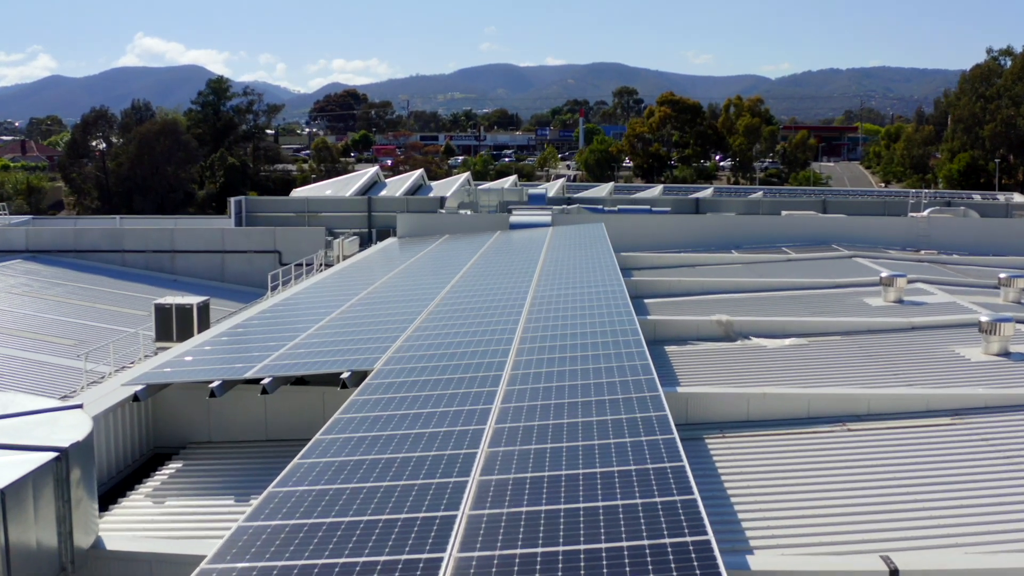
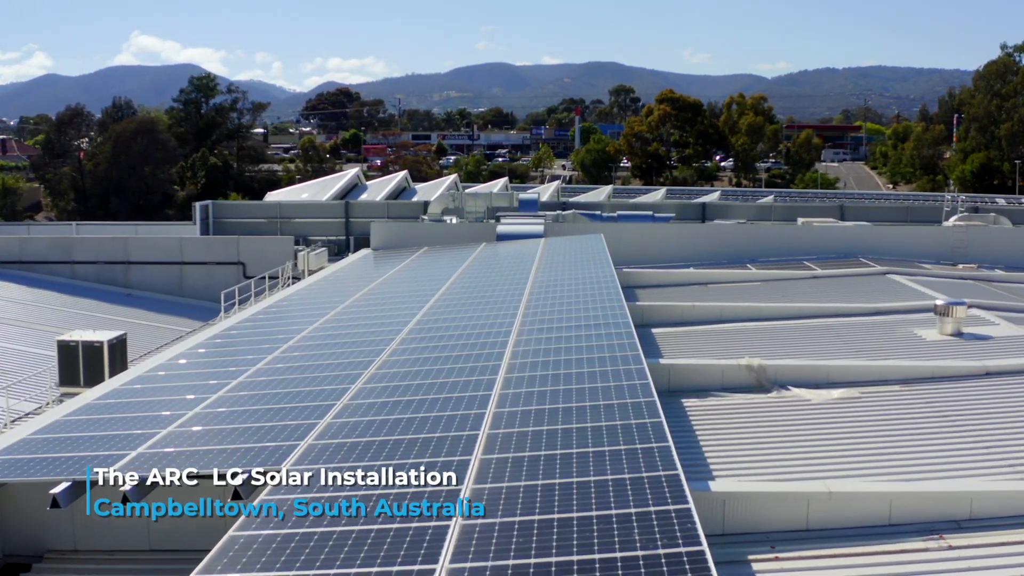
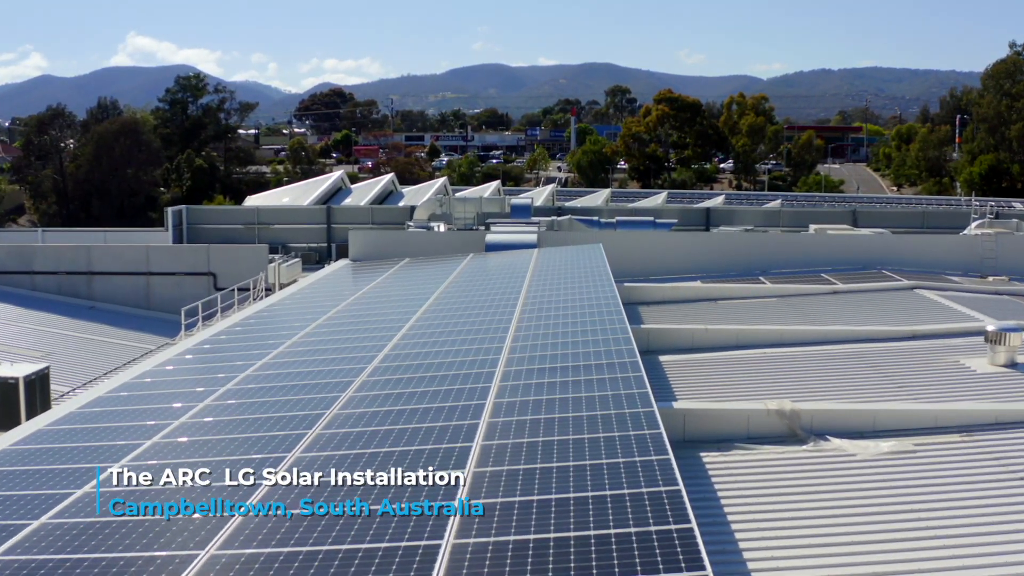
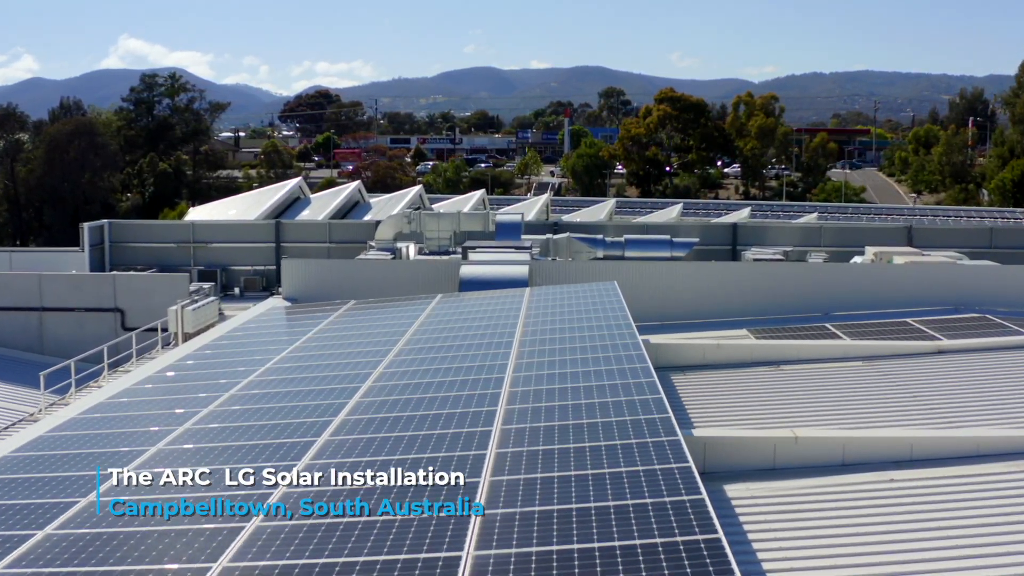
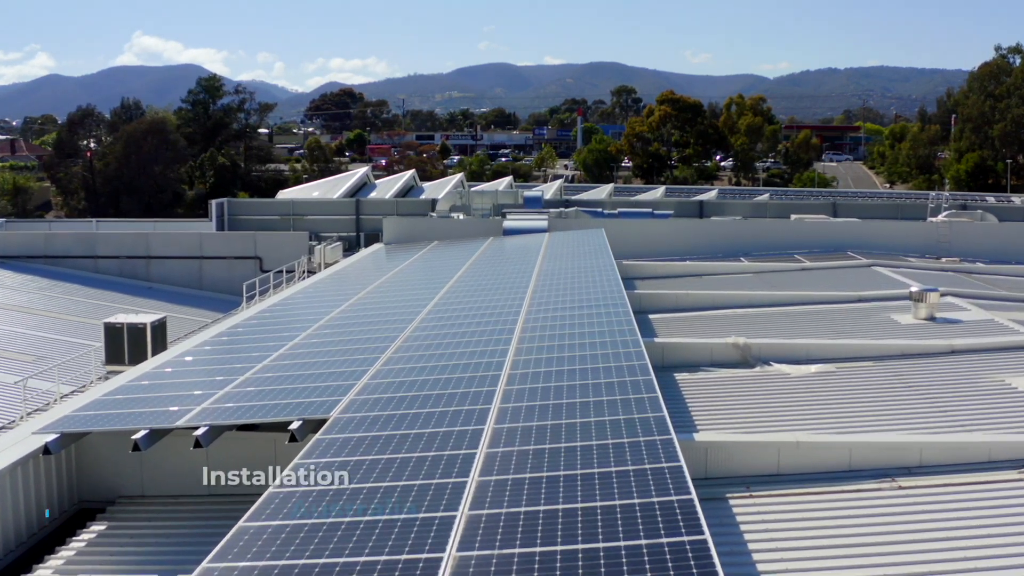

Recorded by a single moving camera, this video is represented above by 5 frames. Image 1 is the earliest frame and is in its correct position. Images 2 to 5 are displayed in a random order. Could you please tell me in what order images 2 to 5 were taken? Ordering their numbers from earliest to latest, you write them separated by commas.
5, 2, 3, 4
